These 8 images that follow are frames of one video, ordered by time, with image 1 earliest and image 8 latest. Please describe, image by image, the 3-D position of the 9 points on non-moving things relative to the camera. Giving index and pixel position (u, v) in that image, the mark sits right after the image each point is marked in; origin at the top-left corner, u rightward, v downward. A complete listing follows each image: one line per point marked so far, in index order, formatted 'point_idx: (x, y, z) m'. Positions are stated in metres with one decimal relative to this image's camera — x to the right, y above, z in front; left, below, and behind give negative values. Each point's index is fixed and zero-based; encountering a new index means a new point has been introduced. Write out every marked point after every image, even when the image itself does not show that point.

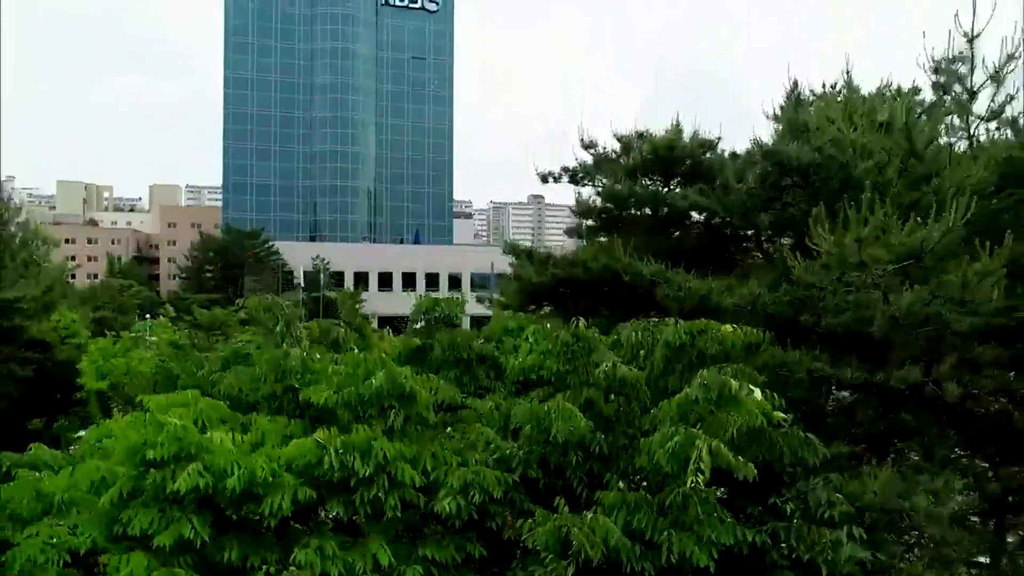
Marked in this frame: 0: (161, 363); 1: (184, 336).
0: (-2.8, -0.6, +6.5) m
1: (-2.9, -0.4, +7.0) m
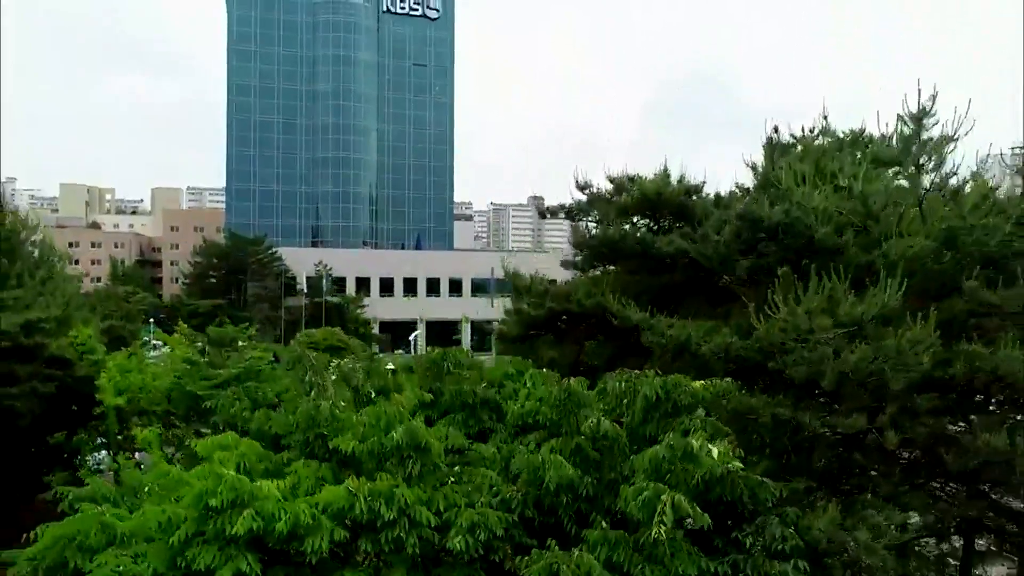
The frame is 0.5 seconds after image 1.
0: (-2.8, -0.8, +6.8) m
1: (-2.9, -0.6, +7.3) m
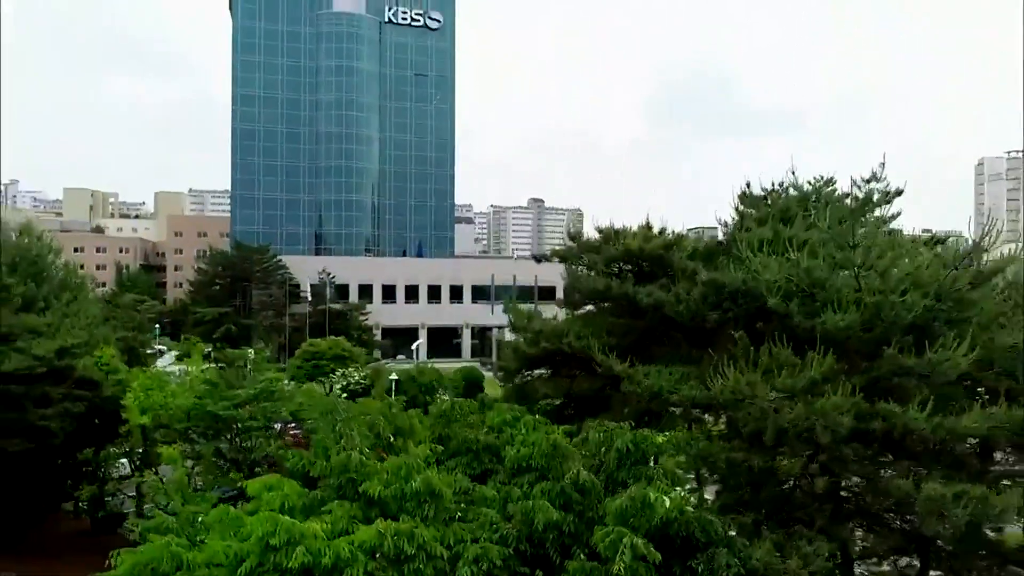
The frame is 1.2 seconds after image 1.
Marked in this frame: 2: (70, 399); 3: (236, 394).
0: (-2.9, -1.0, +7.3) m
1: (-2.9, -0.8, +7.7) m
2: (-3.9, -1.0, +7.0) m
3: (-2.5, -1.0, +7.3) m
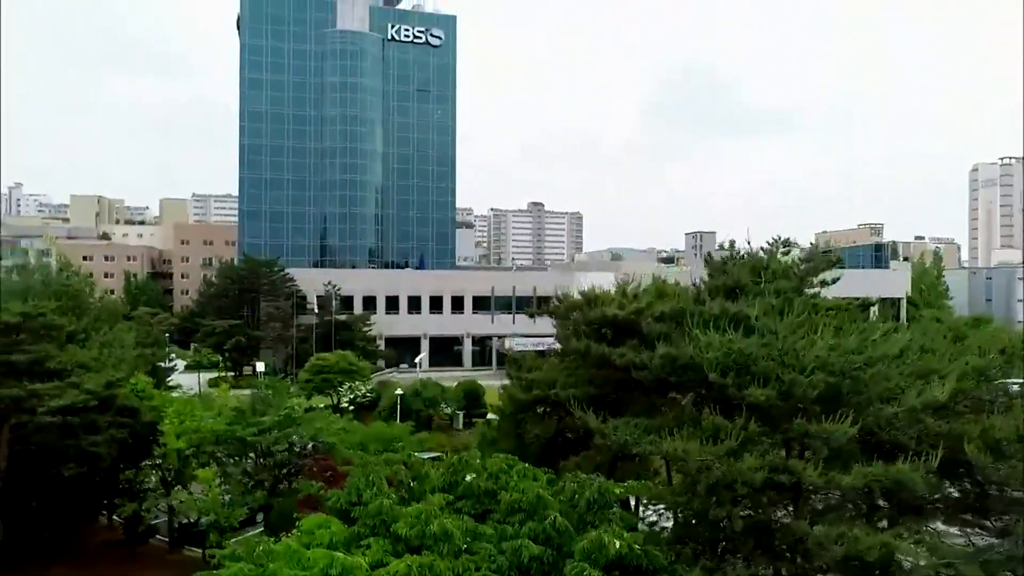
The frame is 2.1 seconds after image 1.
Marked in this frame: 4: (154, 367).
0: (-2.9, -1.4, +8.1) m
1: (-2.9, -1.2, +8.6) m
2: (-3.9, -1.4, +7.8) m
3: (-2.5, -1.3, +8.1) m
4: (-6.1, -1.3, +13.5) m
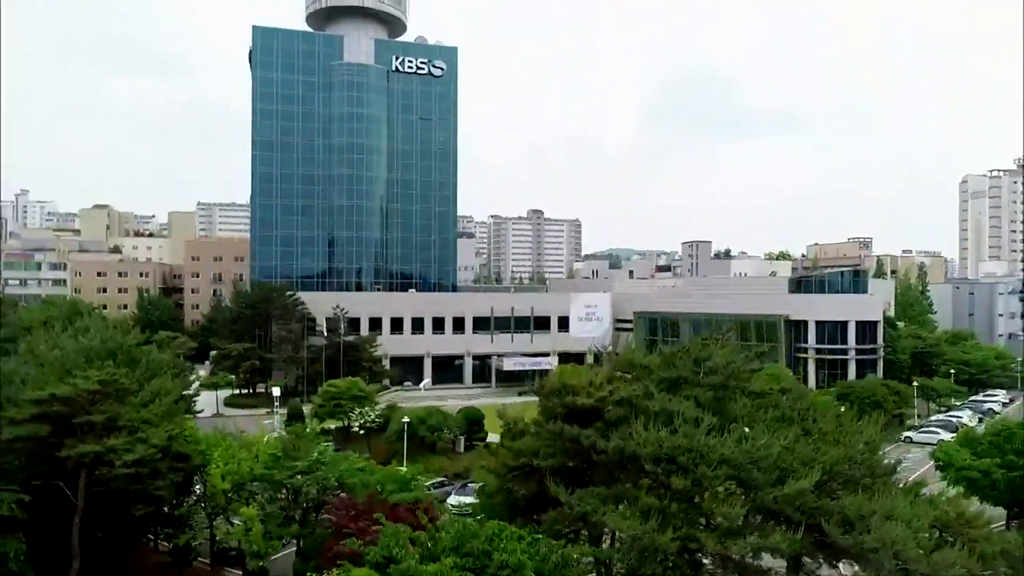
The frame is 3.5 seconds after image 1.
0: (-2.9, -2.2, +9.5) m
1: (-3.0, -2.0, +10.0) m
2: (-4.0, -2.1, +9.2) m
3: (-2.6, -2.1, +9.5) m
4: (-6.2, -2.1, +15.0) m
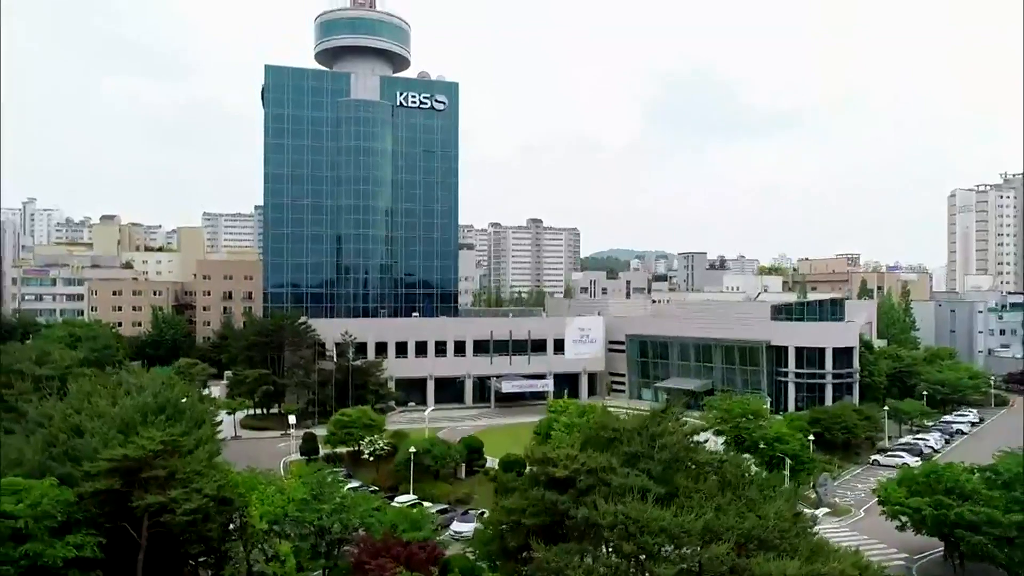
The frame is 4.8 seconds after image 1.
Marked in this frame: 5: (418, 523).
0: (-3.0, -3.2, +11.2) m
1: (-3.1, -3.0, +11.7) m
2: (-4.1, -3.1, +11.0) m
3: (-2.7, -3.1, +11.3) m
4: (-6.3, -3.1, +16.7) m
5: (-1.4, -3.4, +11.4) m
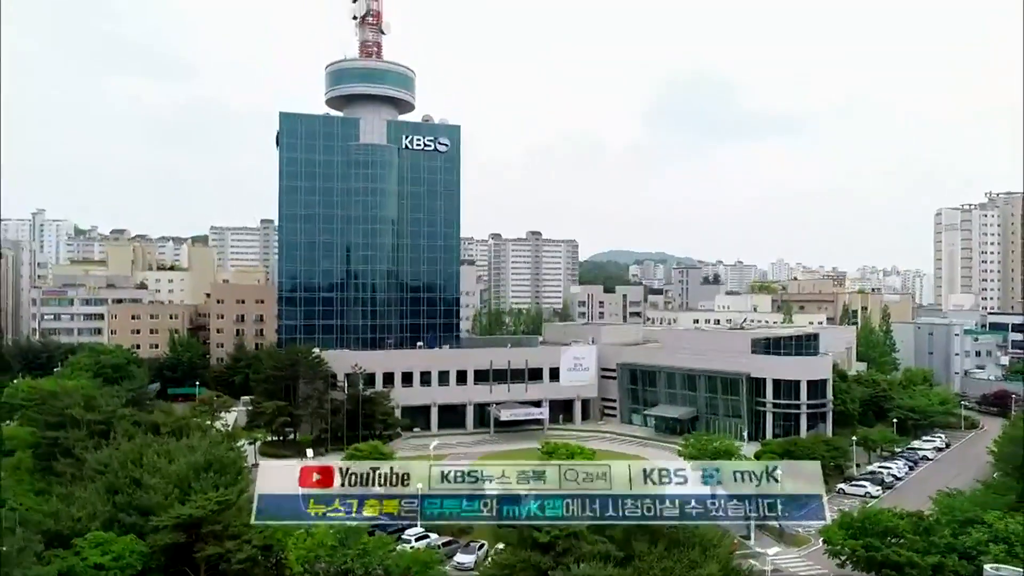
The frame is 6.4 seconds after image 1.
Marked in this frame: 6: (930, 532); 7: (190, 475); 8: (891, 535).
0: (-3.1, -4.5, +13.4) m
1: (-3.2, -4.4, +13.9) m
2: (-4.1, -4.5, +13.2) m
3: (-2.8, -4.5, +13.5) m
4: (-6.4, -4.5, +18.9) m
5: (-1.4, -4.8, +13.6) m
6: (+7.9, -4.6, +15.0) m
7: (-5.8, -3.3, +14.2) m
8: (+7.1, -4.6, +14.8) m
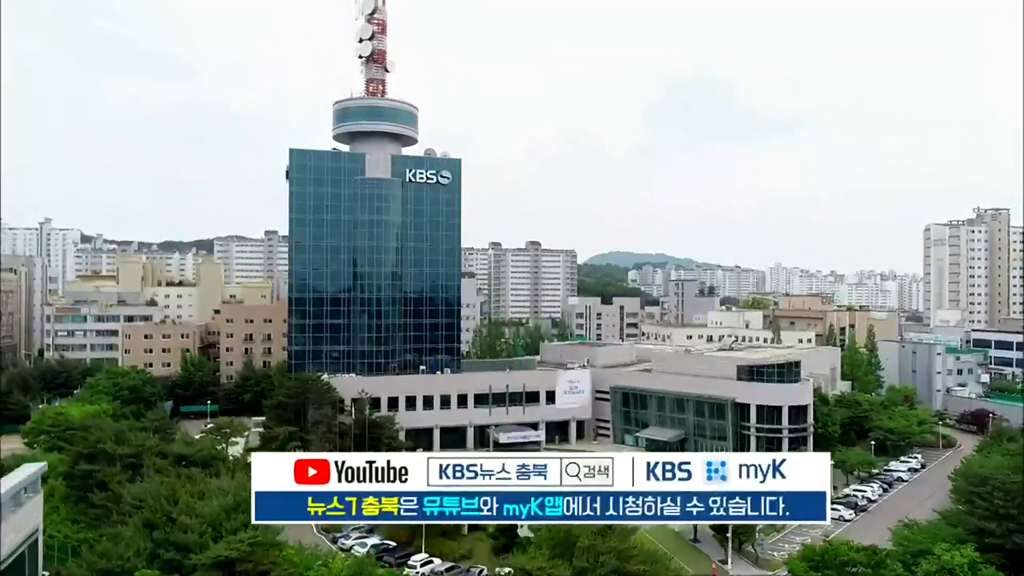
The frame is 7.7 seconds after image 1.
0: (-3.2, -5.8, +15.2) m
1: (-3.2, -5.6, +15.7) m
2: (-4.2, -5.7, +14.9) m
3: (-2.9, -5.7, +15.2) m
4: (-6.4, -5.7, +20.6) m
5: (-1.5, -6.0, +15.4) m
6: (+7.8, -5.9, +16.8) m
7: (-5.8, -4.6, +15.9) m
8: (+7.0, -5.8, +16.6) m
